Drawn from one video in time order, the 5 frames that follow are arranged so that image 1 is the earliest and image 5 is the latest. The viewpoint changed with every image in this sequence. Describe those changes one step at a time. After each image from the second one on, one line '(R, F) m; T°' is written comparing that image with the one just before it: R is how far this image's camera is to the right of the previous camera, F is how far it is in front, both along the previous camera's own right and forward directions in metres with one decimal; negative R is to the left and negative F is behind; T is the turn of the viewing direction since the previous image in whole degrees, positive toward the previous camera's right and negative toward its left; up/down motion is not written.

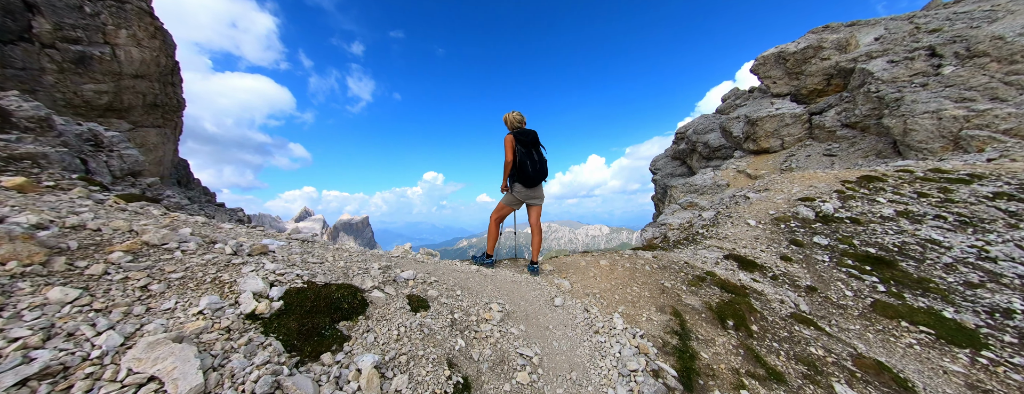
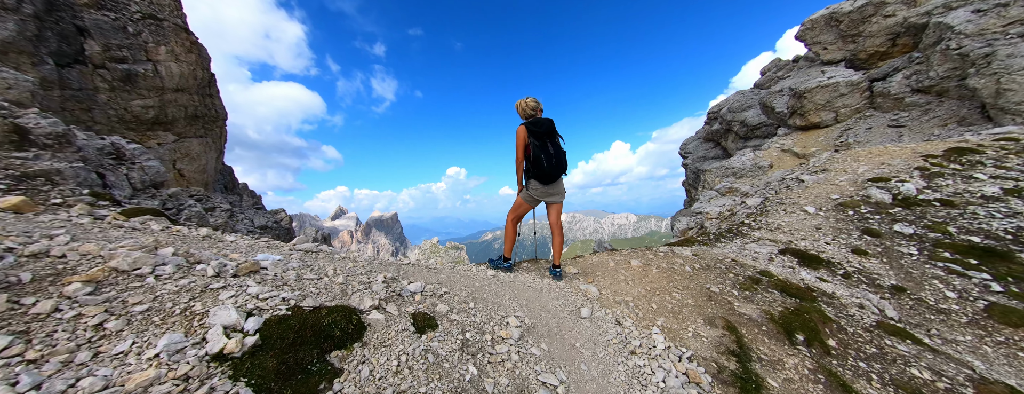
(+0.2, +1.0) m; -5°
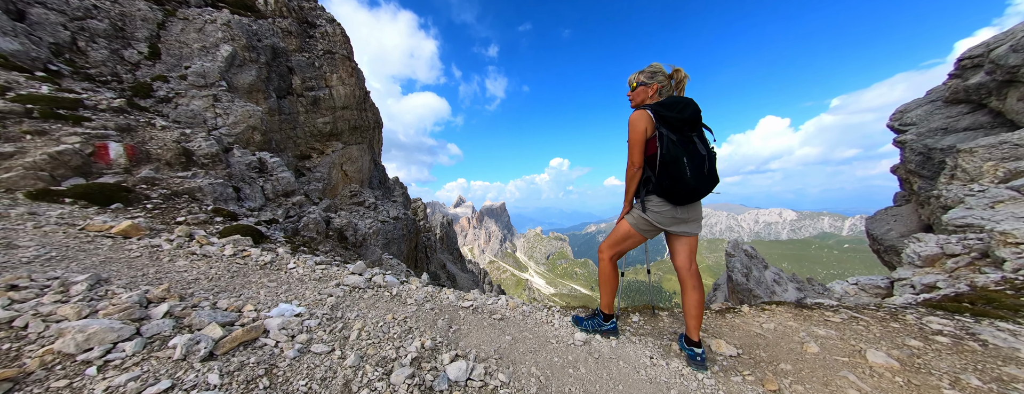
(-0.1, +3.0) m; -22°
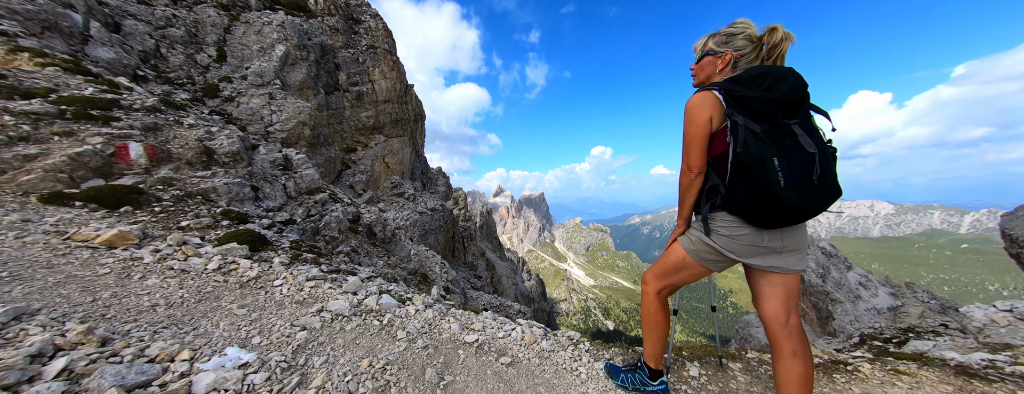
(+0.4, +1.6) m; -9°
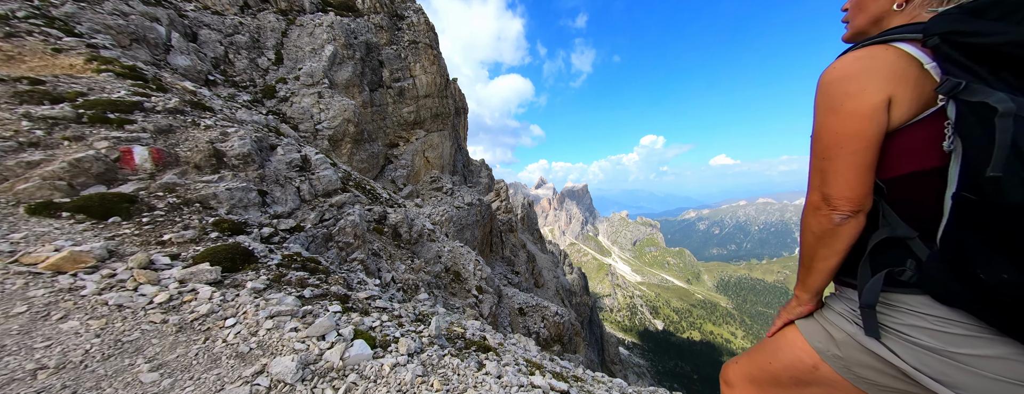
(+0.5, +1.9) m; -10°
